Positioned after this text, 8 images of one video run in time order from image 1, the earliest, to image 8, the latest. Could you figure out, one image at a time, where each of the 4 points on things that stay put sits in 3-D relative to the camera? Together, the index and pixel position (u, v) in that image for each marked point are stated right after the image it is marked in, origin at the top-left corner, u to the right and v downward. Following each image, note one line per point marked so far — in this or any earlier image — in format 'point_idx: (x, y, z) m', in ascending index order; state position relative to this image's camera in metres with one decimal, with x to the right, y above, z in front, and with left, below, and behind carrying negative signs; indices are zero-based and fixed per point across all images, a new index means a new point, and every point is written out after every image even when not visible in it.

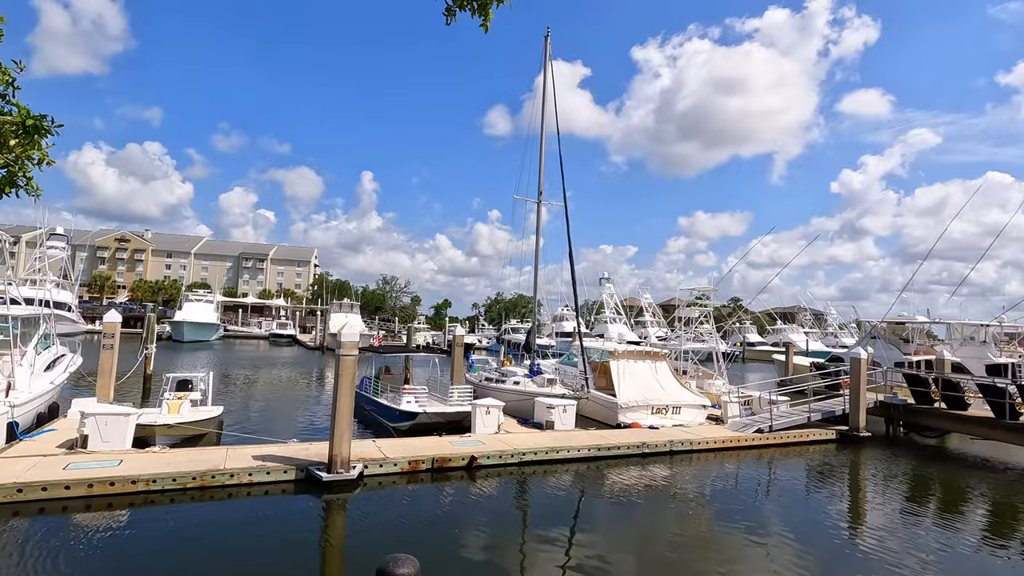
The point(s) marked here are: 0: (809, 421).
0: (+9.9, -4.5, +18.2) m
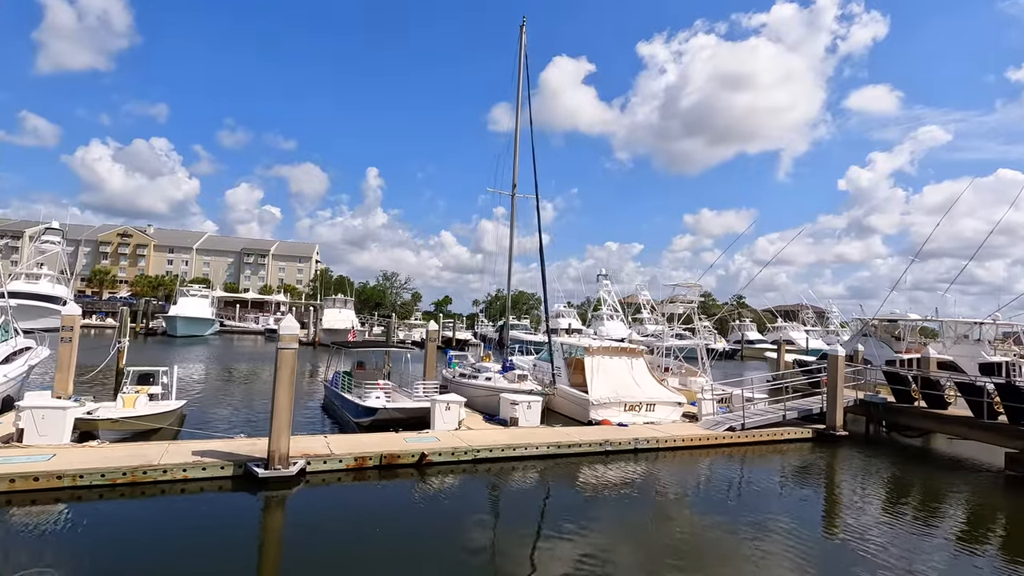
0: (+8.9, -4.4, +17.8) m
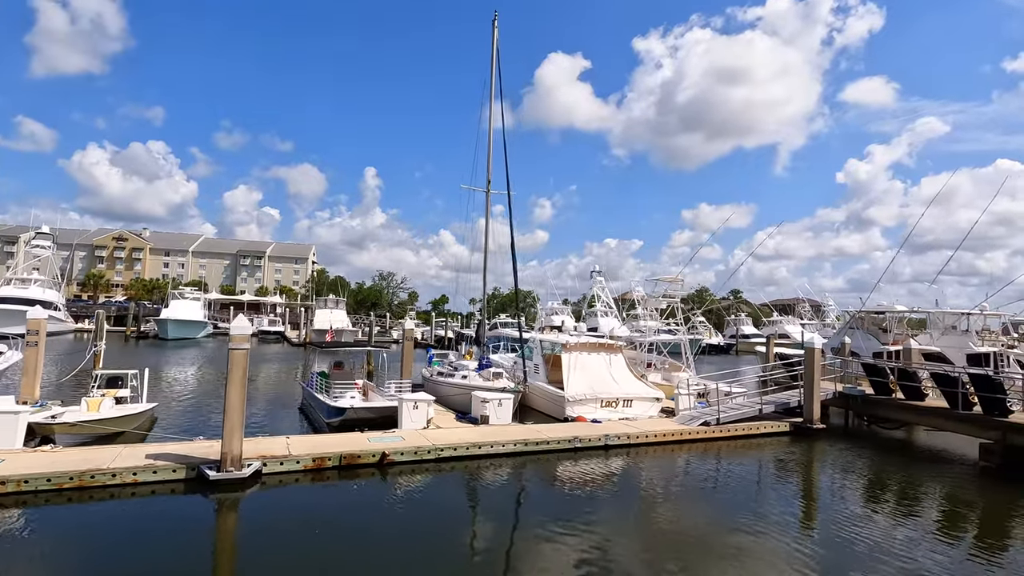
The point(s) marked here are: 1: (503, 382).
0: (+8.2, -4.1, +17.7) m
1: (-0.3, -3.0, +17.1) m
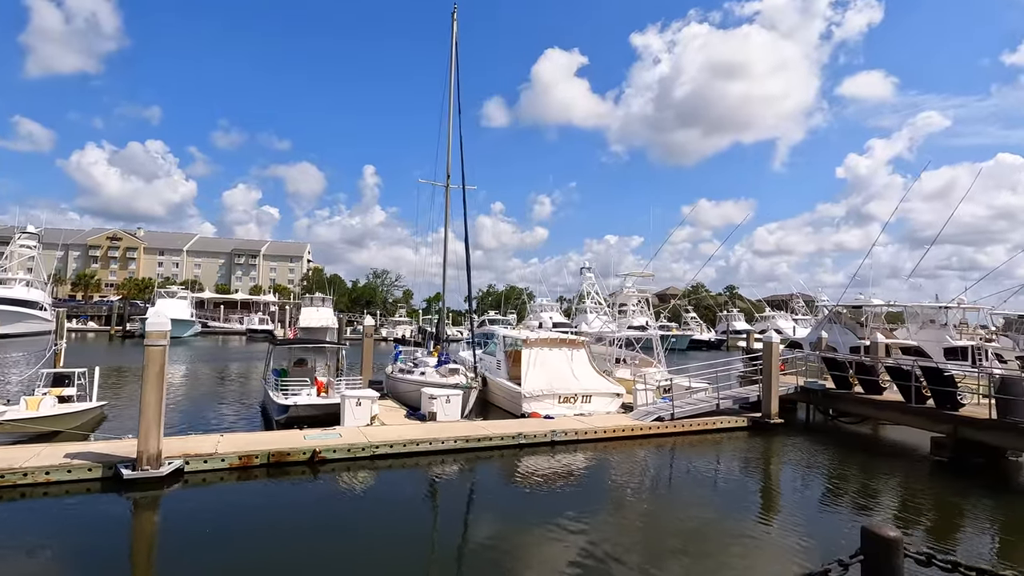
0: (+6.8, -3.9, +17.5) m
1: (-1.7, -2.9, +17.0) m
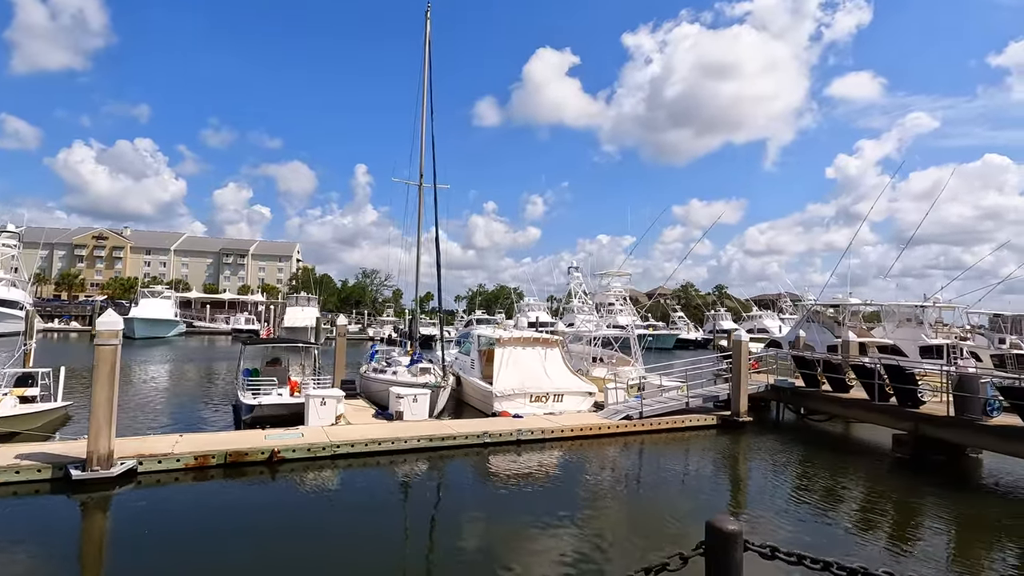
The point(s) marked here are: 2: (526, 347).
0: (+5.9, -3.9, +17.6) m
1: (-2.6, -2.8, +16.9) m
2: (+0.5, -2.0, +18.3) m
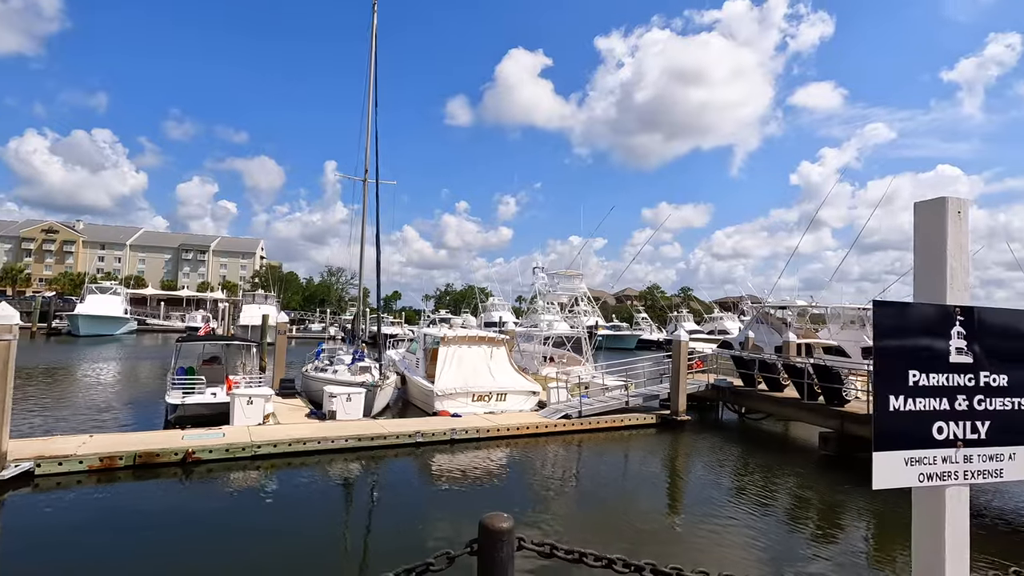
0: (+4.0, -3.9, +17.7) m
1: (-4.4, -2.8, +16.6) m
2: (-1.4, -2.0, +18.1) m
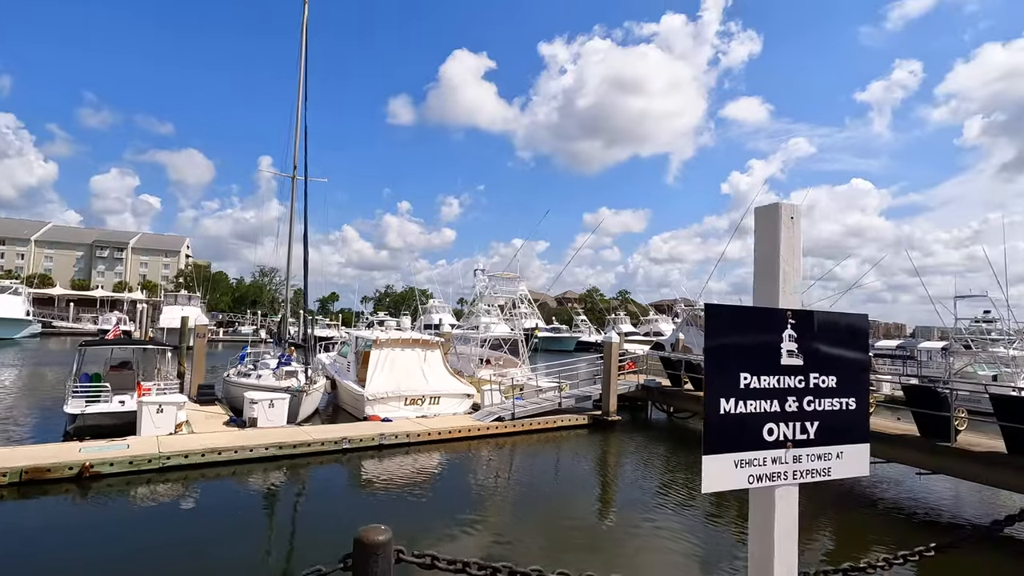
0: (+1.8, -4.0, +17.9) m
1: (-6.5, -2.8, +15.9) m
2: (-3.6, -2.0, +17.8) m
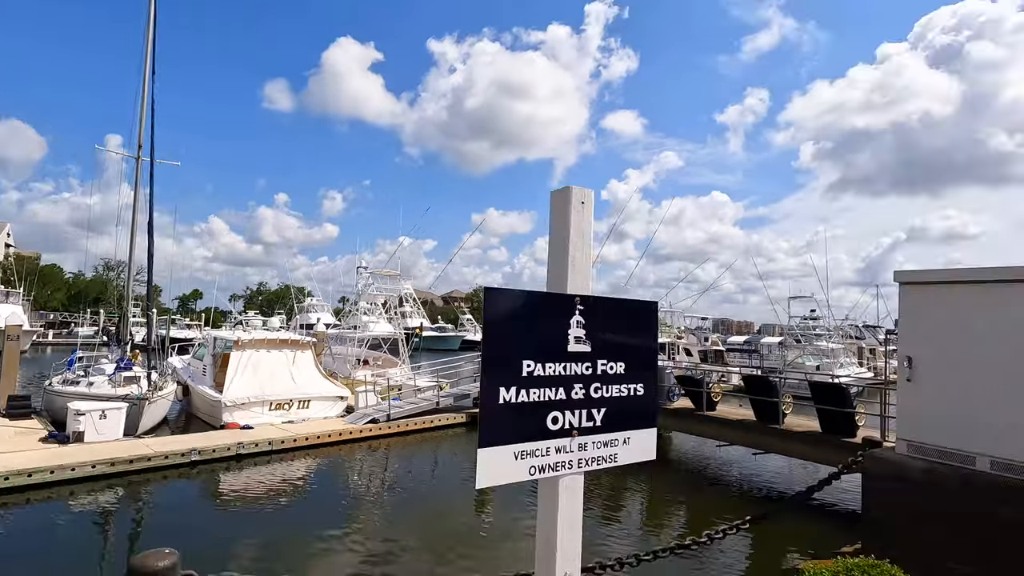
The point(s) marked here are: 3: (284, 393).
0: (-2.2, -3.9, +17.8) m
1: (-9.9, -2.6, +14.1) m
2: (-7.5, -1.9, +16.5) m
3: (-6.7, -3.1, +15.8) m
